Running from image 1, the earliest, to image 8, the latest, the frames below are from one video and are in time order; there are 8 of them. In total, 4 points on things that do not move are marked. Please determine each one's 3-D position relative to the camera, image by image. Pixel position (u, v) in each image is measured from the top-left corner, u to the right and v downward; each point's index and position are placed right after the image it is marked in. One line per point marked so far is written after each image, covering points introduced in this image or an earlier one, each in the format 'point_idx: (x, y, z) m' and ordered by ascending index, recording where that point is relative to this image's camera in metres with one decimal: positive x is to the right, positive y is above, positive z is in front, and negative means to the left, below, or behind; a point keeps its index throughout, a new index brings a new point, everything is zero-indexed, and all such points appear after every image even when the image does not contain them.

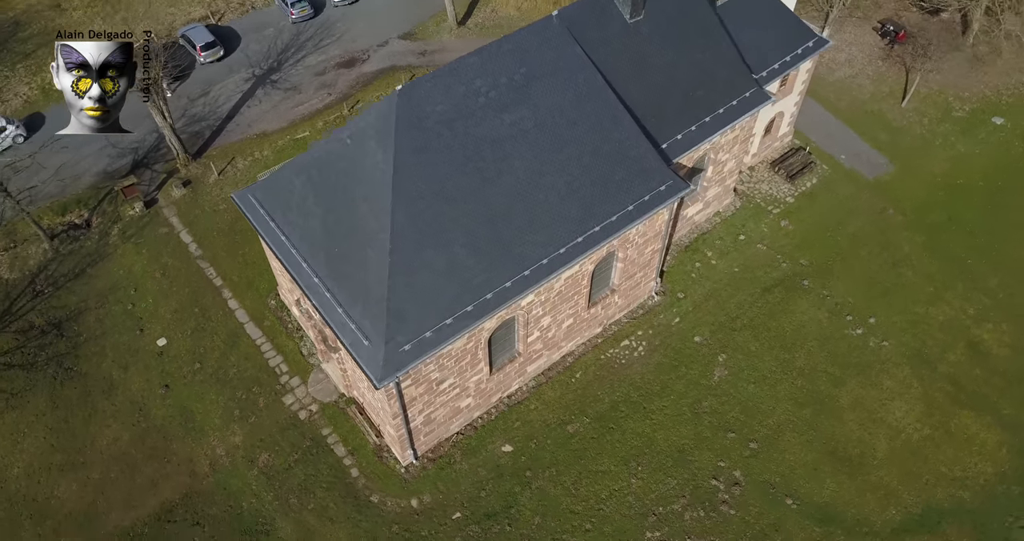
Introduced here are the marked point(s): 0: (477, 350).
0: (-0.9, -2.0, +18.9) m
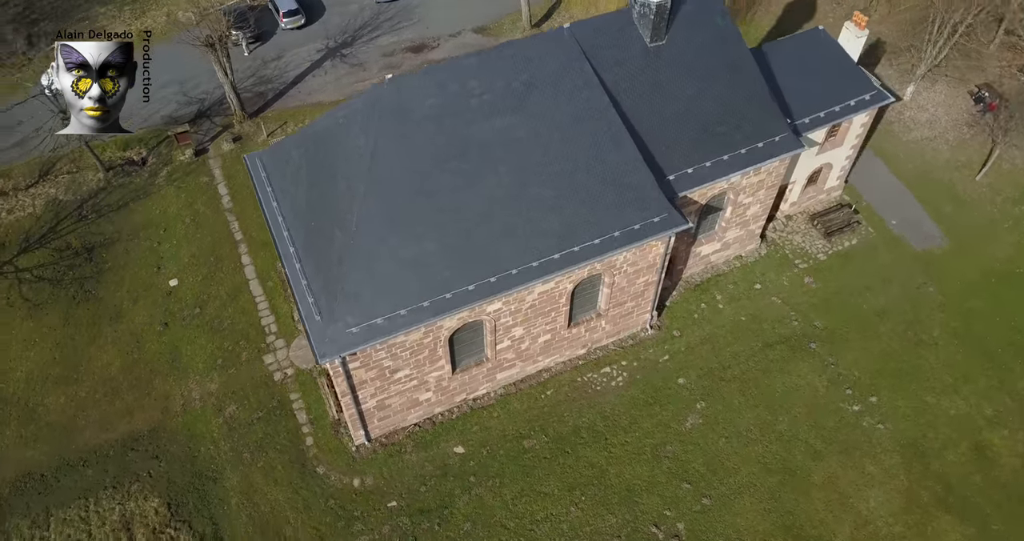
0: (-1.9, -1.9, +19.0) m
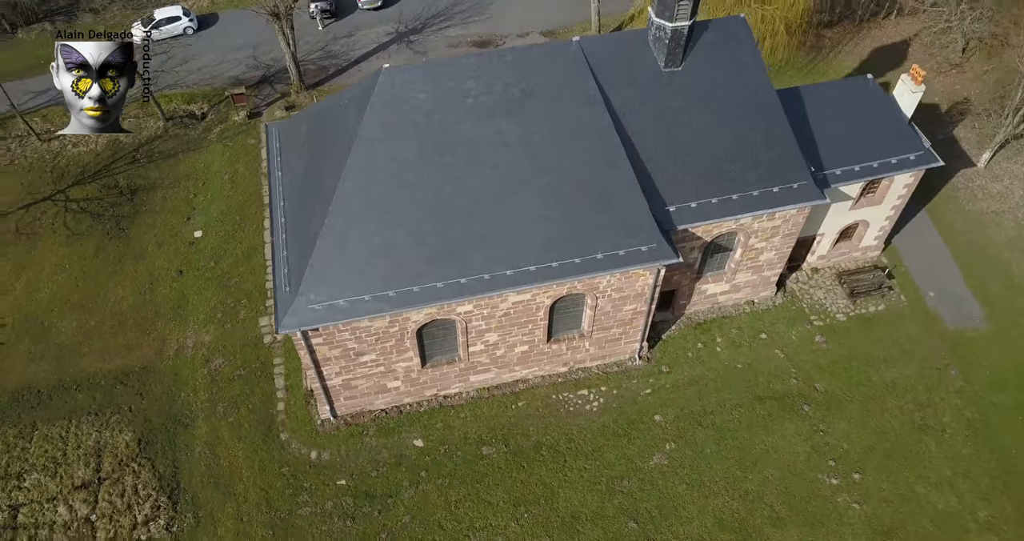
0: (-2.8, -1.7, +19.1) m
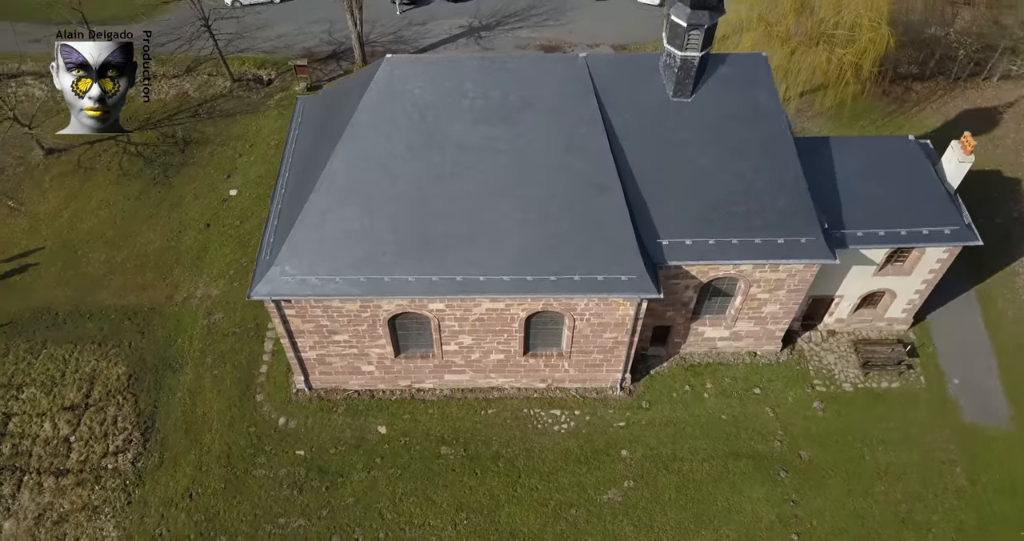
0: (-3.5, -1.4, +19.3) m
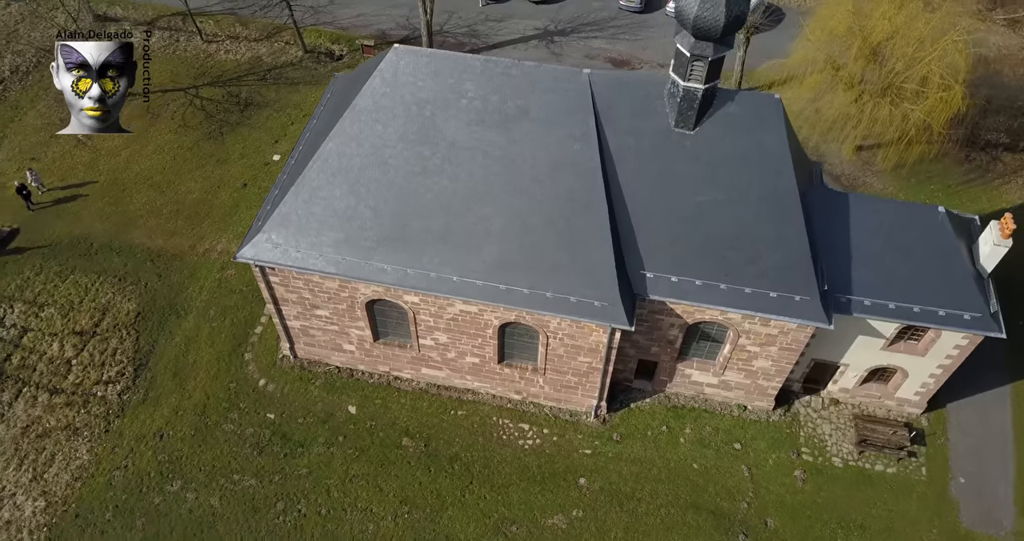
0: (-4.1, -0.9, +19.6) m
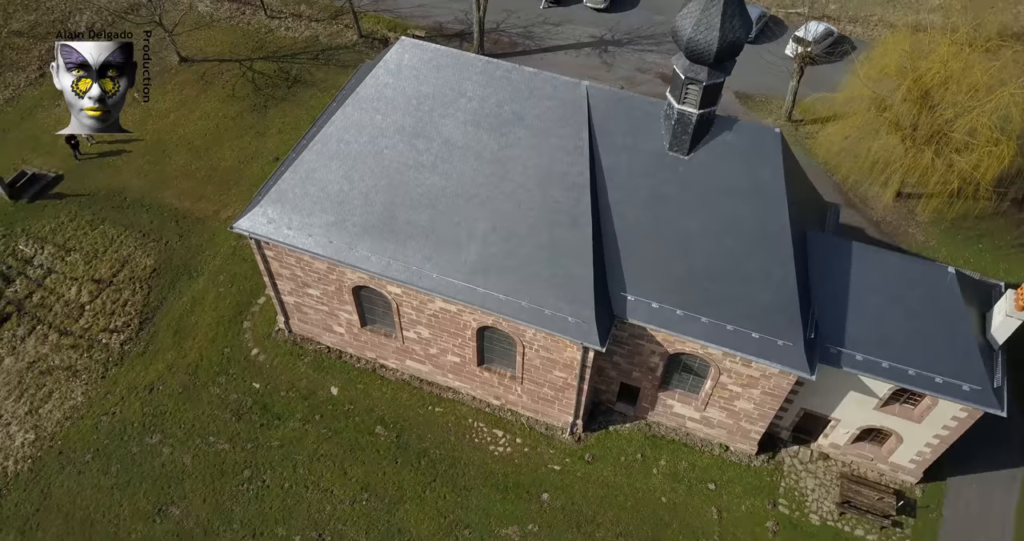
0: (-4.5, -0.5, +19.9) m
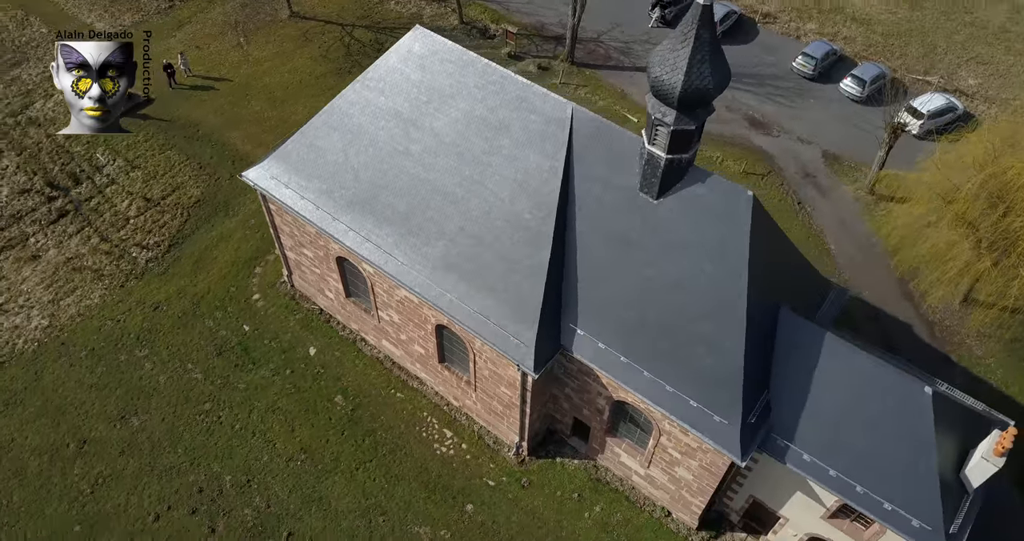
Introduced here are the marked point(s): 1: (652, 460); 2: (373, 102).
0: (-5.0, +0.4, +20.4) m
1: (+3.4, -4.6, +18.3) m
2: (-3.3, +4.0, +18.2) m
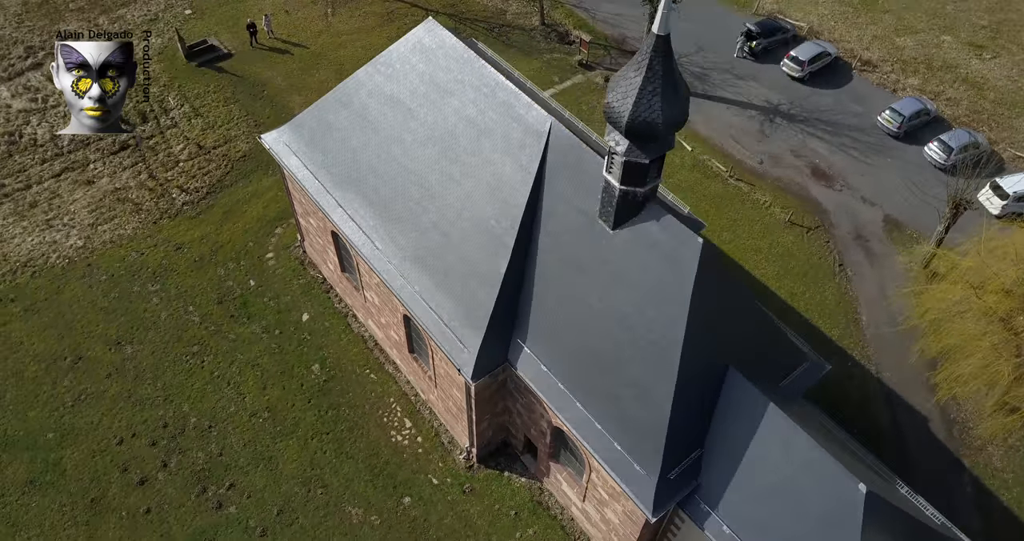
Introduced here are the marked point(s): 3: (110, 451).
0: (-5.2, +1.1, +21.0) m
1: (+1.8, -5.3, +17.7) m
2: (-3.2, +4.5, +18.4) m
3: (-10.6, -4.7, +19.9) m
